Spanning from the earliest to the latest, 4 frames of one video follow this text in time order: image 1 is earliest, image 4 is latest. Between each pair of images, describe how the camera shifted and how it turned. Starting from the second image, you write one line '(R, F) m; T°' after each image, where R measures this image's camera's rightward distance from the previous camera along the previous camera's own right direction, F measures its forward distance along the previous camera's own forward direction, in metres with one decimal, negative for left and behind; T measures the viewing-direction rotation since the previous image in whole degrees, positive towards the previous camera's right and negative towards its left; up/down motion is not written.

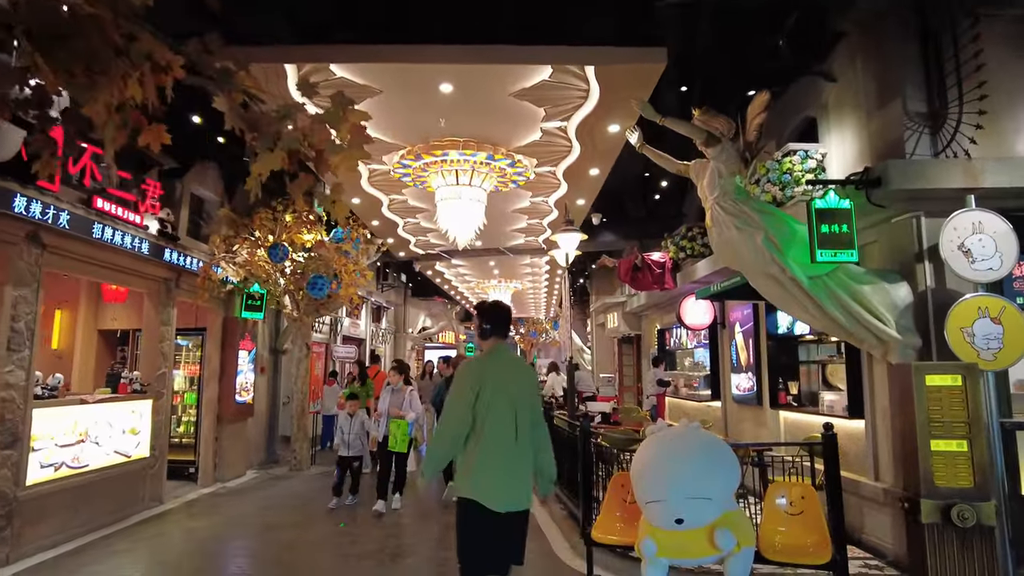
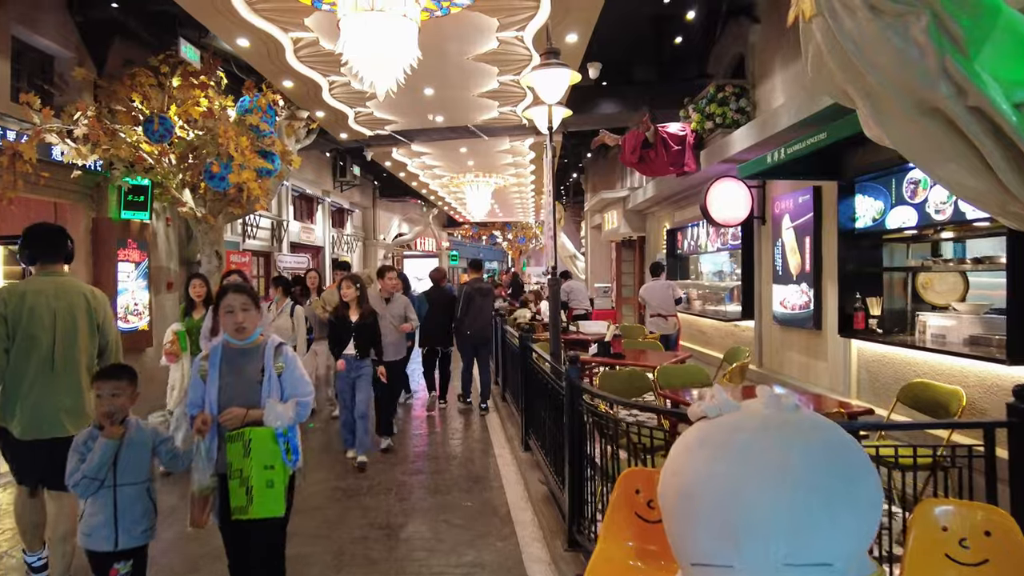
(+0.3, +2.4) m; 0°
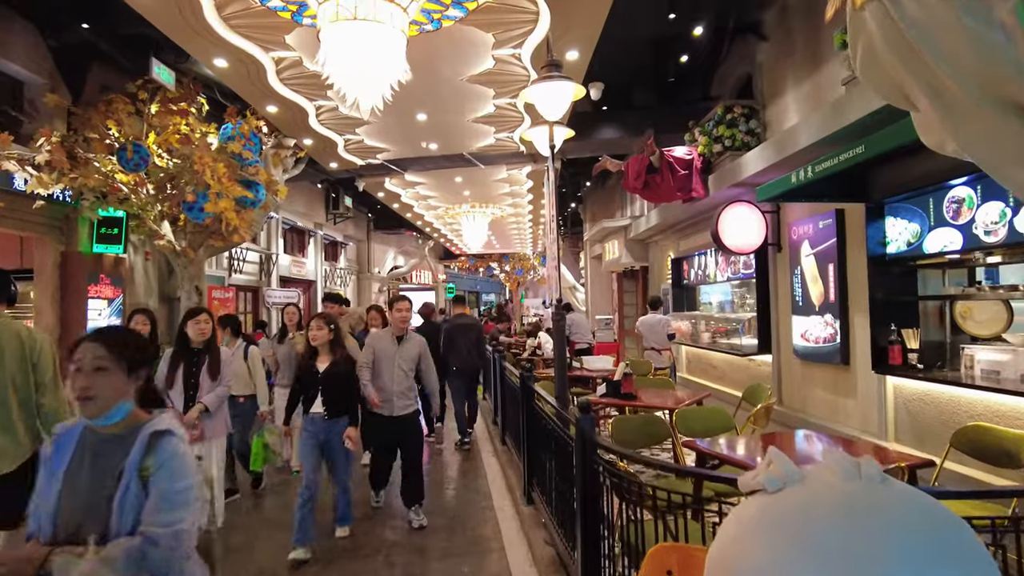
(0.0, +0.5) m; 0°
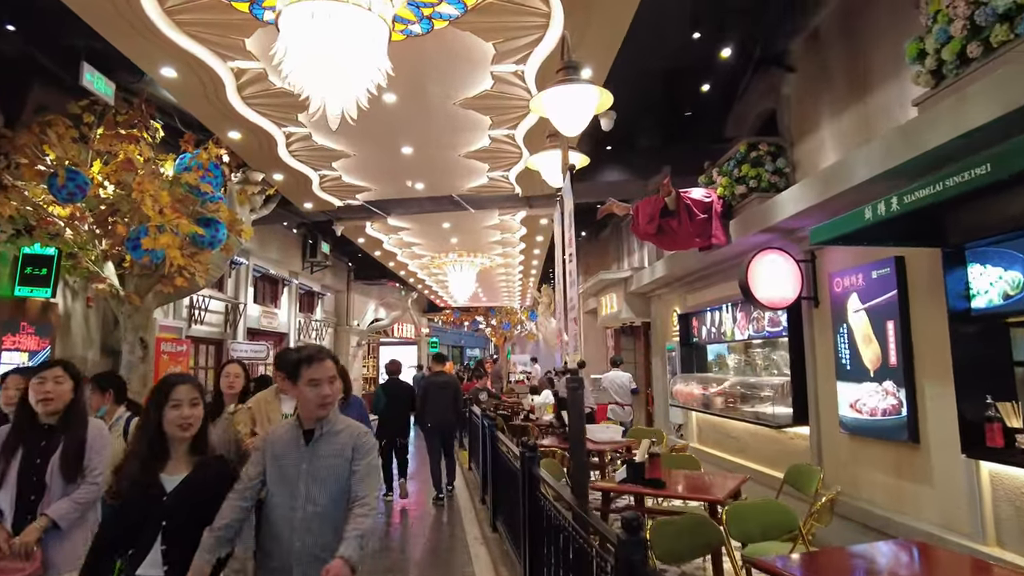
(-0.1, +0.9) m; +1°
